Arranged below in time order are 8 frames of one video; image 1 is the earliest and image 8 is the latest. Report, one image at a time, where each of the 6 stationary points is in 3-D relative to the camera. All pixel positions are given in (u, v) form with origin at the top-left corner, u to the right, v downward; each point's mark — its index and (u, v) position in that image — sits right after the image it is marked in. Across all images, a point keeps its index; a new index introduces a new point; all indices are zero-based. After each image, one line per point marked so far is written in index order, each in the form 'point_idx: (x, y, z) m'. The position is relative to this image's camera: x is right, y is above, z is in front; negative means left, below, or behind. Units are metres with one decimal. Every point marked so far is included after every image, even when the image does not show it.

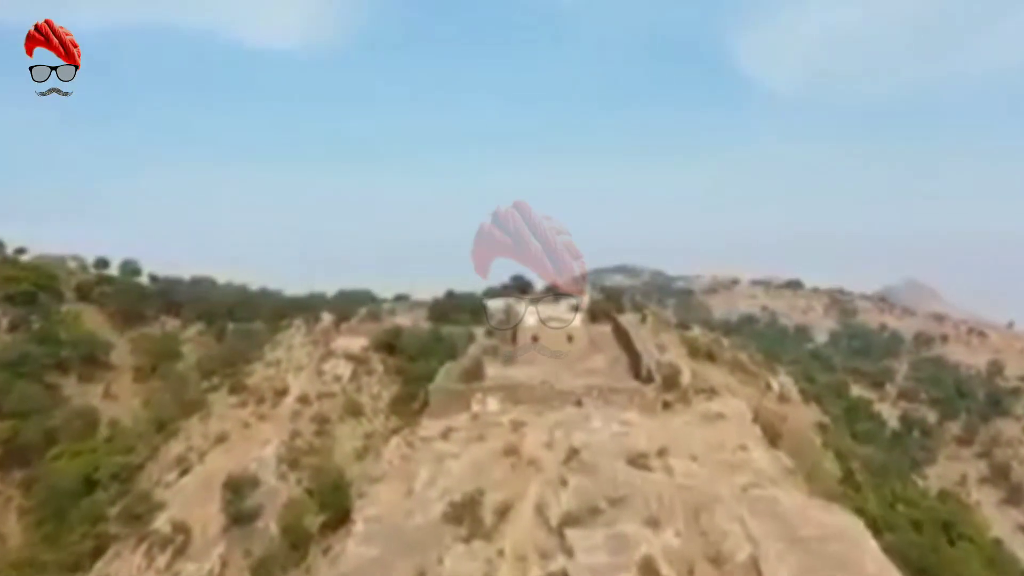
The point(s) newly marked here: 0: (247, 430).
0: (-2.0, -1.1, +7.1) m
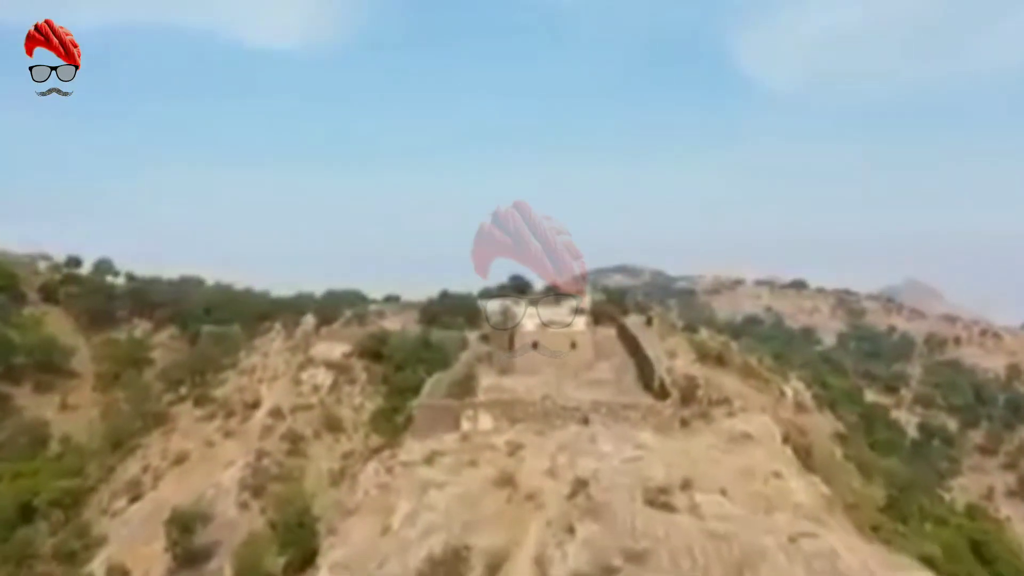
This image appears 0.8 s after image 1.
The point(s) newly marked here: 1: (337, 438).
0: (-2.1, -1.1, +6.4) m
1: (-1.2, -1.1, +6.6) m
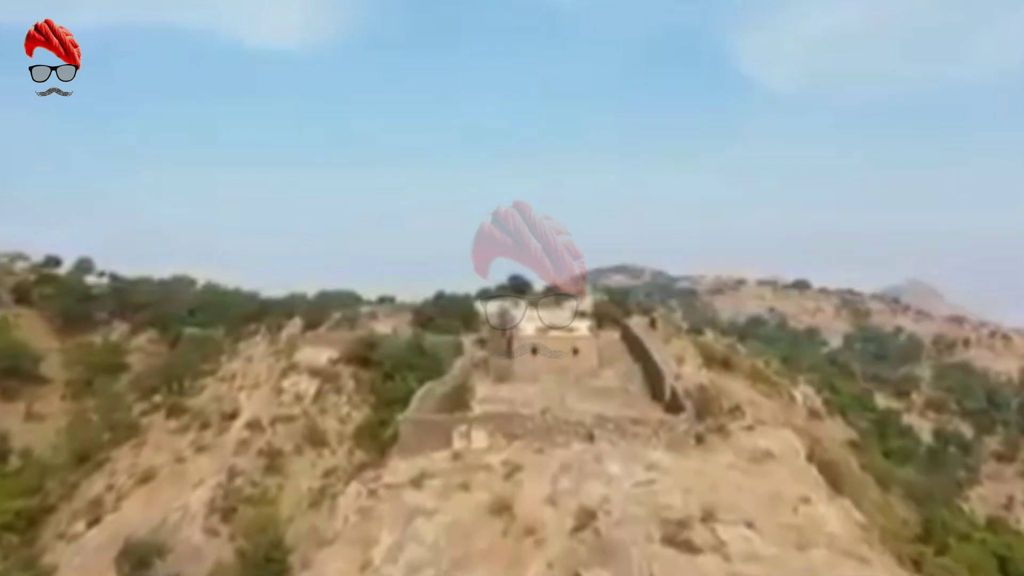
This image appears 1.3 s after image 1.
0: (-2.1, -1.1, +5.9) m
1: (-1.3, -1.1, +6.1) m
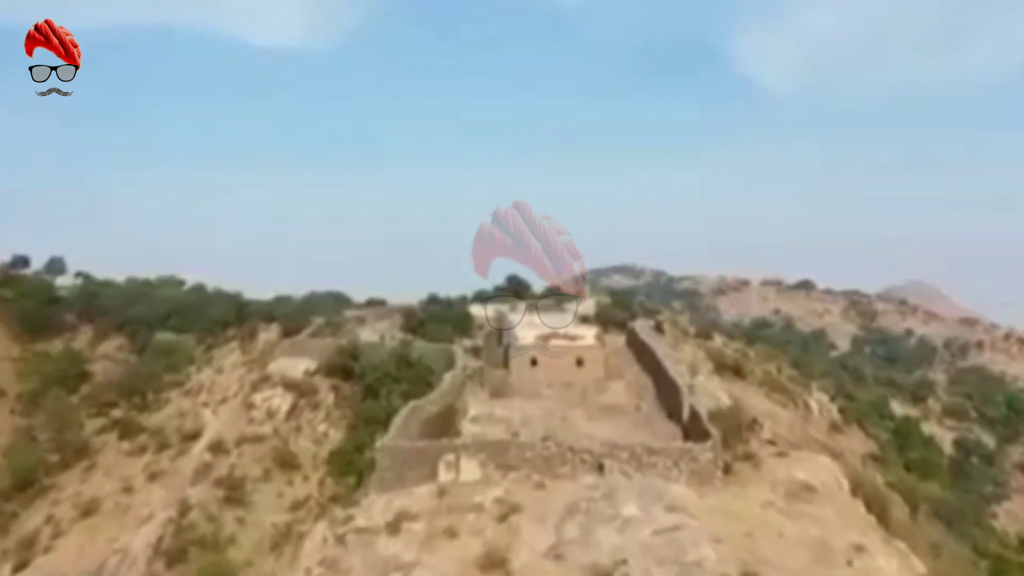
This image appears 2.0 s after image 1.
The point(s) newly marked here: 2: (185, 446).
0: (-2.1, -1.1, +5.2) m
1: (-1.3, -1.1, +5.5) m
2: (-1.9, -0.9, +5.5) m
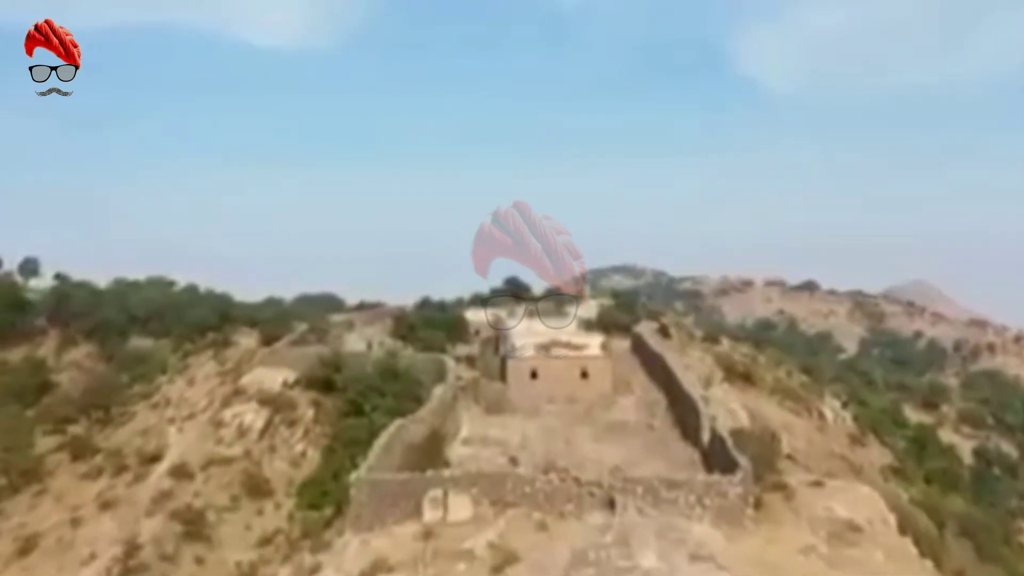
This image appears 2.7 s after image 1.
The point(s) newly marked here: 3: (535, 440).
0: (-2.1, -1.2, +4.6) m
1: (-1.3, -1.1, +4.9) m
2: (-1.9, -1.0, +5.0) m
3: (+0.1, -0.9, +5.7) m
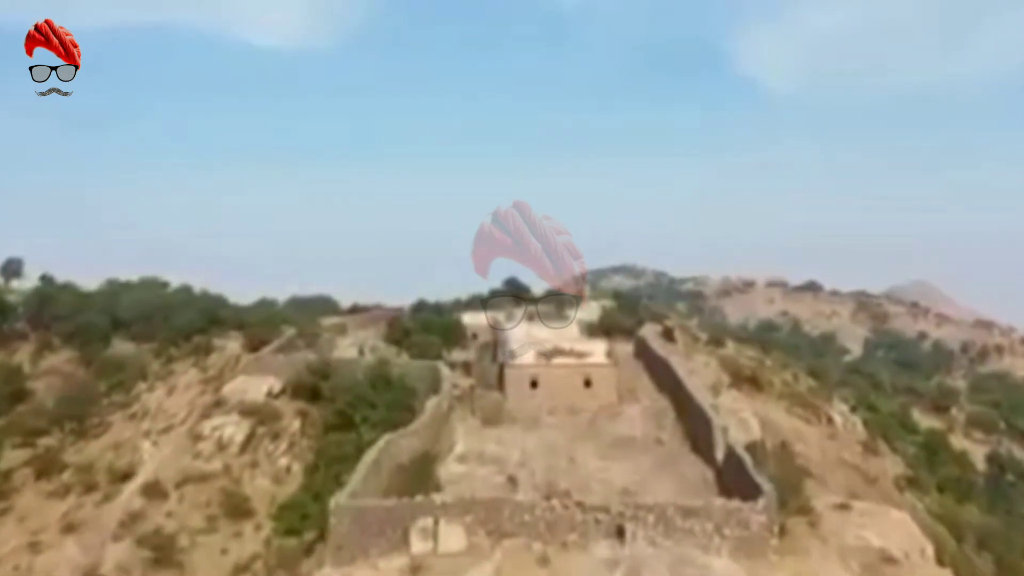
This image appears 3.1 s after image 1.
0: (-2.1, -1.2, +4.3) m
1: (-1.3, -1.1, +4.6) m
2: (-1.9, -1.0, +4.7) m
3: (+0.1, -1.0, +5.4) m
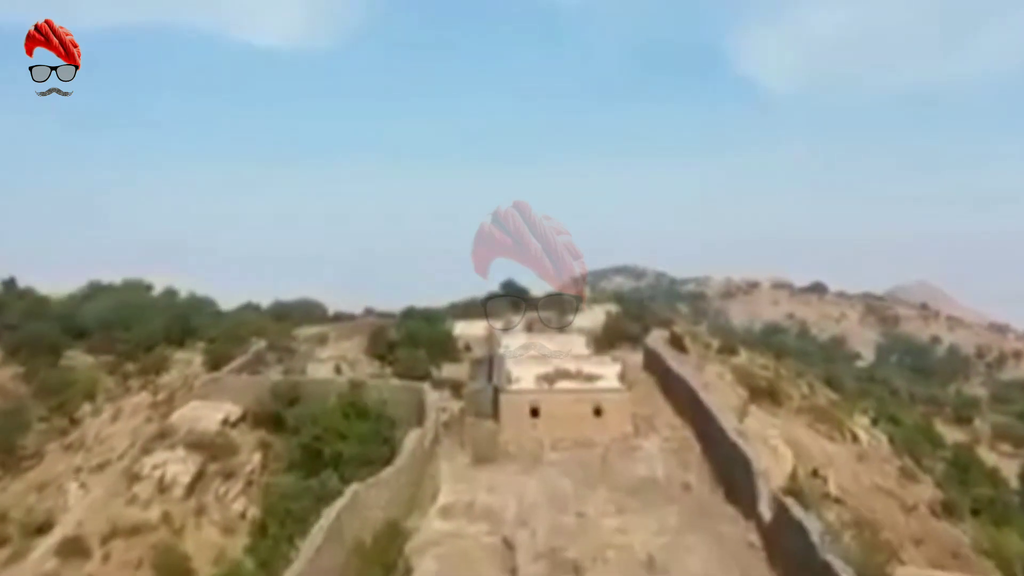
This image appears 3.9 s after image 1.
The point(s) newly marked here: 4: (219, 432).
0: (-2.1, -1.2, +3.5) m
1: (-1.3, -1.2, +3.8) m
2: (-2.0, -1.0, +3.9) m
3: (+0.1, -1.0, +4.6) m
4: (-1.4, -0.7, +4.6) m
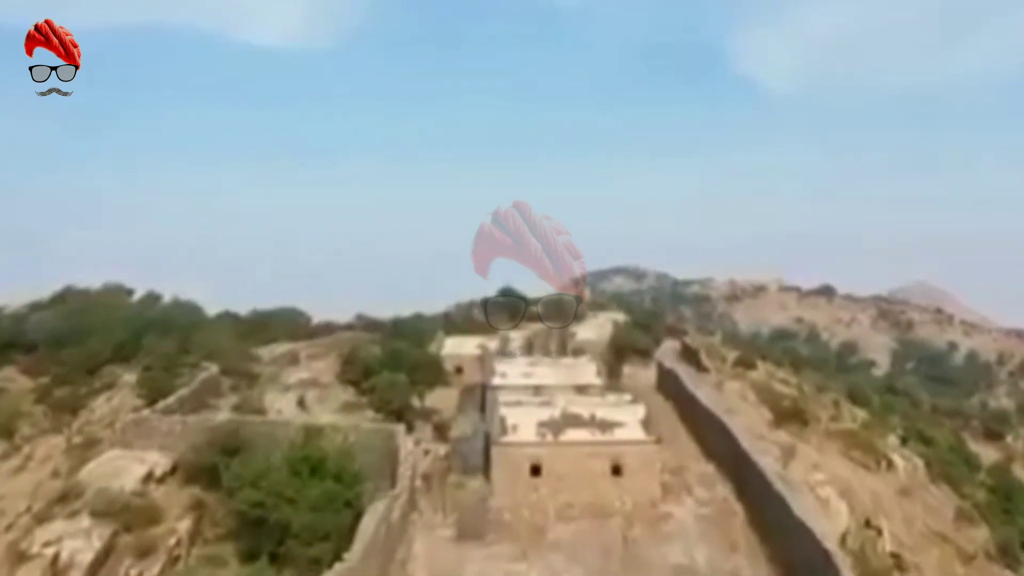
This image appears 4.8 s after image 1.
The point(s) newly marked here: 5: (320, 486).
0: (-2.1, -1.3, +2.6) m
1: (-1.3, -1.3, +2.9) m
2: (-2.0, -1.1, +3.0) m
3: (+0.1, -1.1, +3.7) m
4: (-1.4, -0.8, +3.7) m
5: (-0.7, -0.7, +3.9) m
